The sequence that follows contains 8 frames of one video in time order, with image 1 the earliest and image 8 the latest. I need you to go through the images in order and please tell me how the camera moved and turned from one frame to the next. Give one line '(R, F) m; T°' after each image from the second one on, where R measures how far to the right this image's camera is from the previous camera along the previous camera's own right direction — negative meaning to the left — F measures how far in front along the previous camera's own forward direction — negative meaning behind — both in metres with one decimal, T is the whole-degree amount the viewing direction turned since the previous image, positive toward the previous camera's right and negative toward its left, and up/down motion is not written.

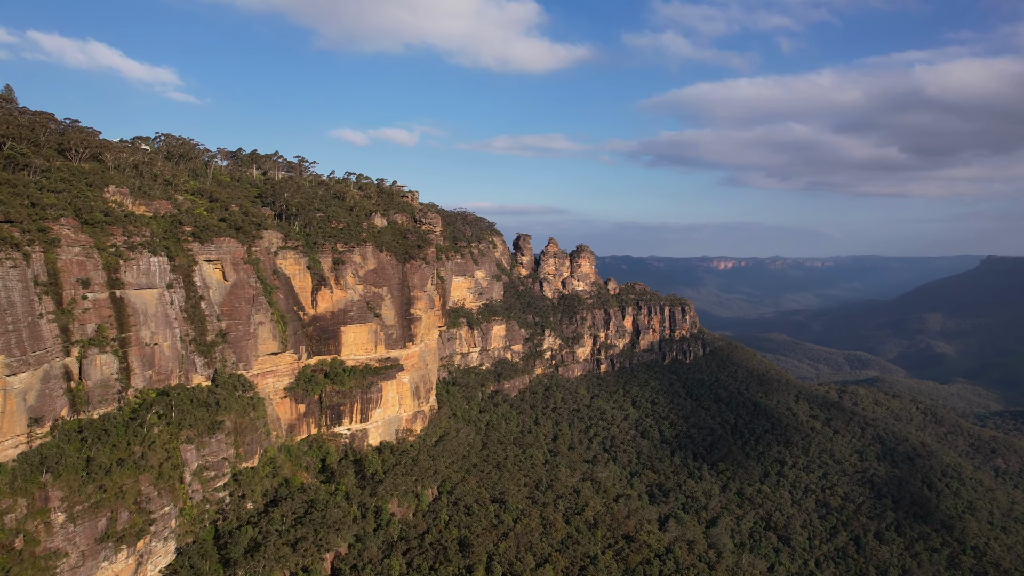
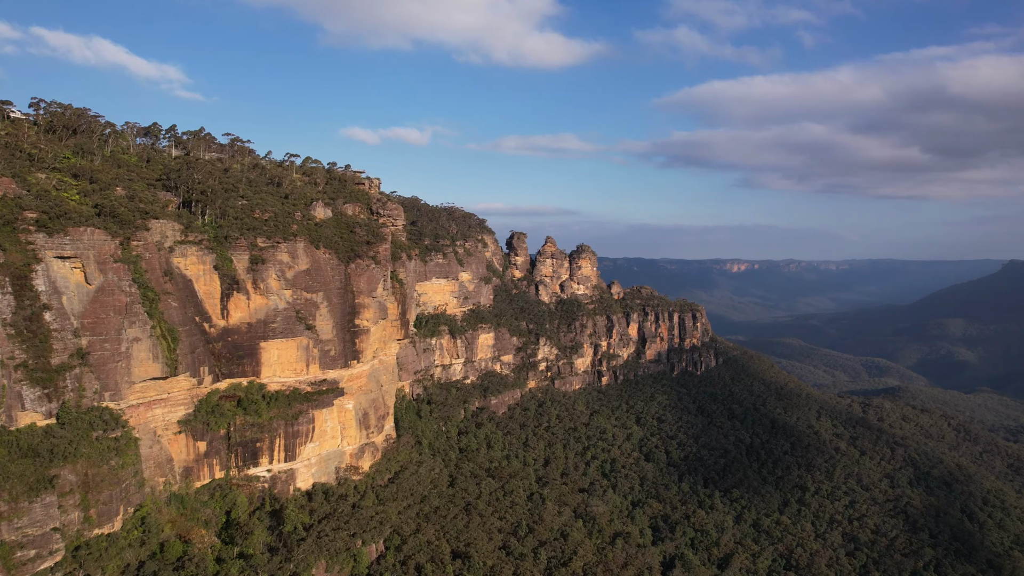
(+1.5, +5.0) m; -1°
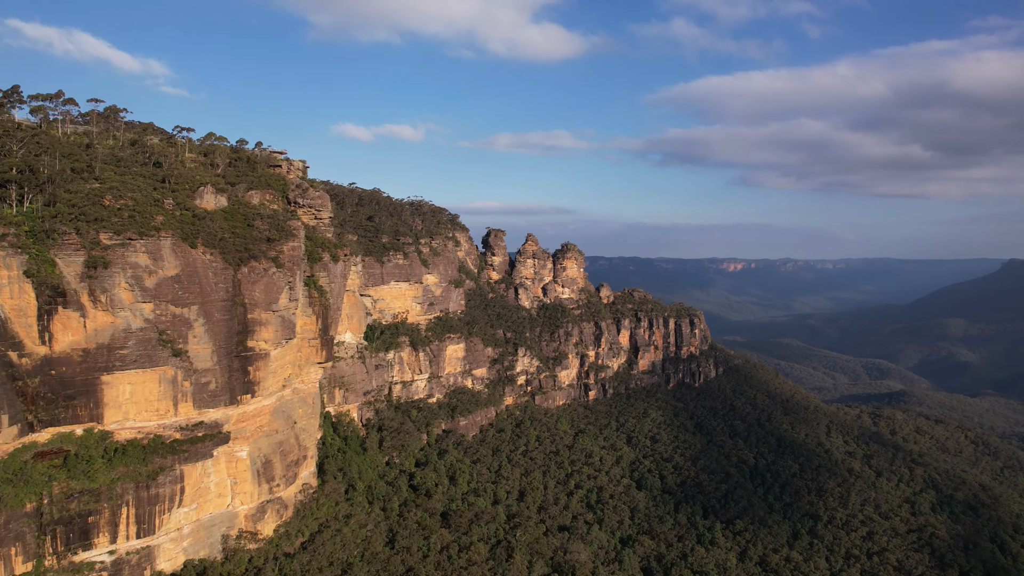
(+1.4, +5.3) m; 0°
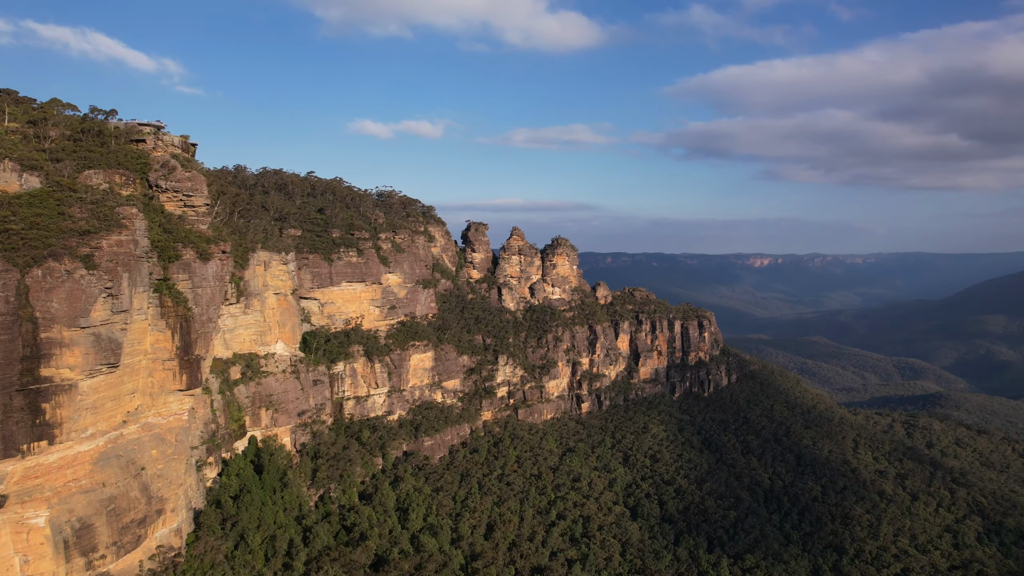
(+2.6, +4.8) m; -2°
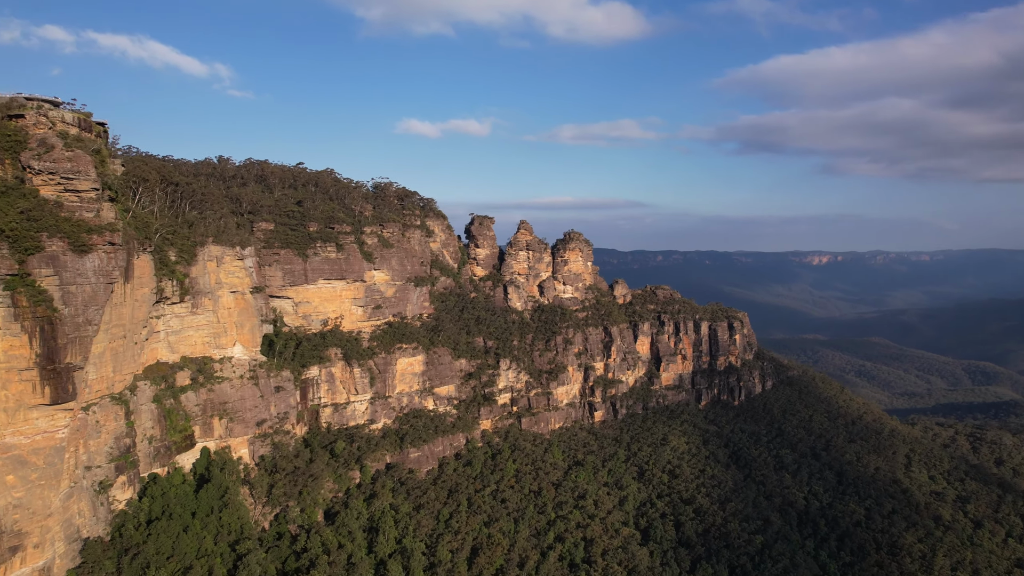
(+2.6, +3.1) m; -5°
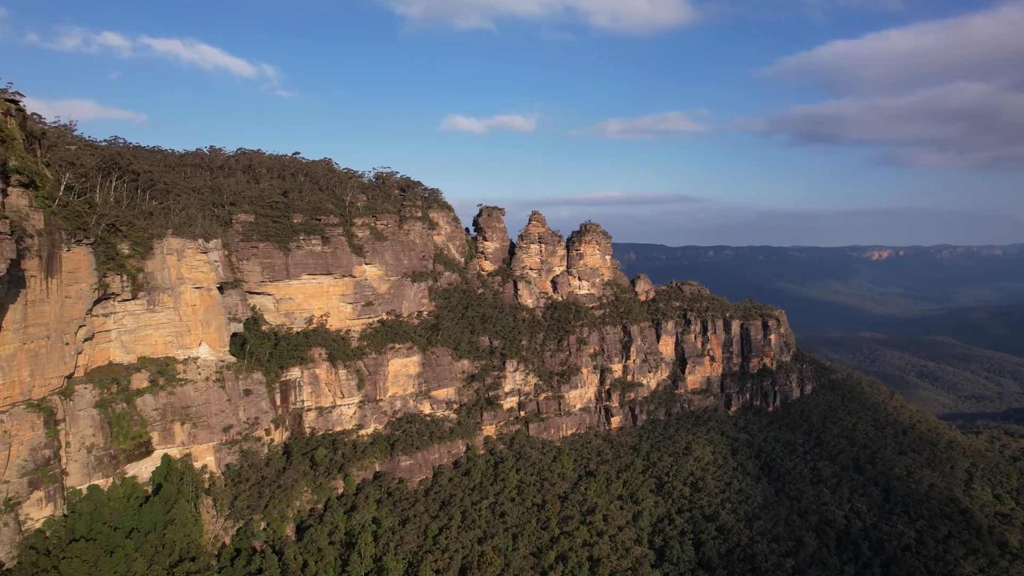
(+2.1, +2.5) m; -4°
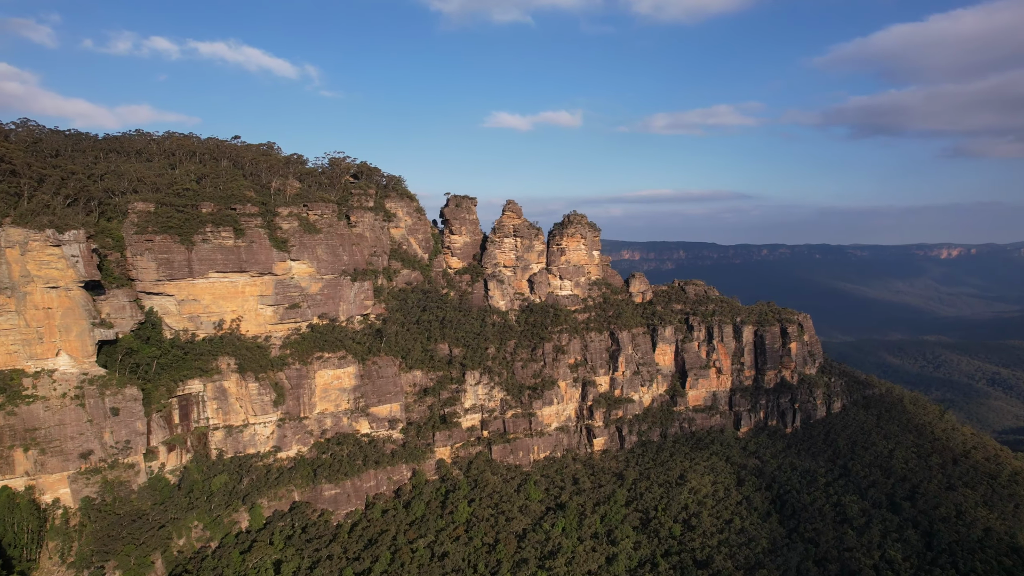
(+3.9, +4.5) m; -5°
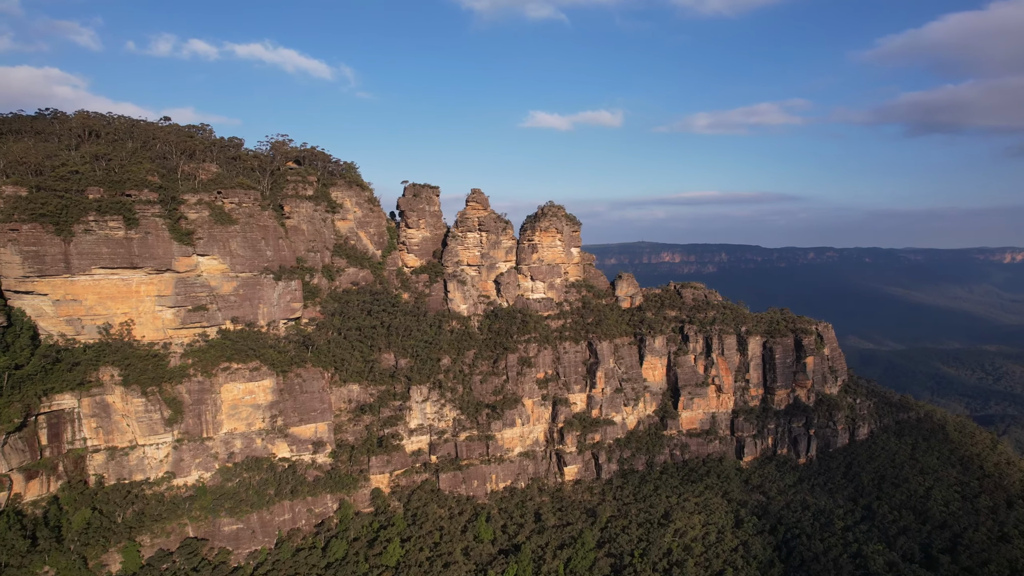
(+3.3, +4.1) m; -4°
